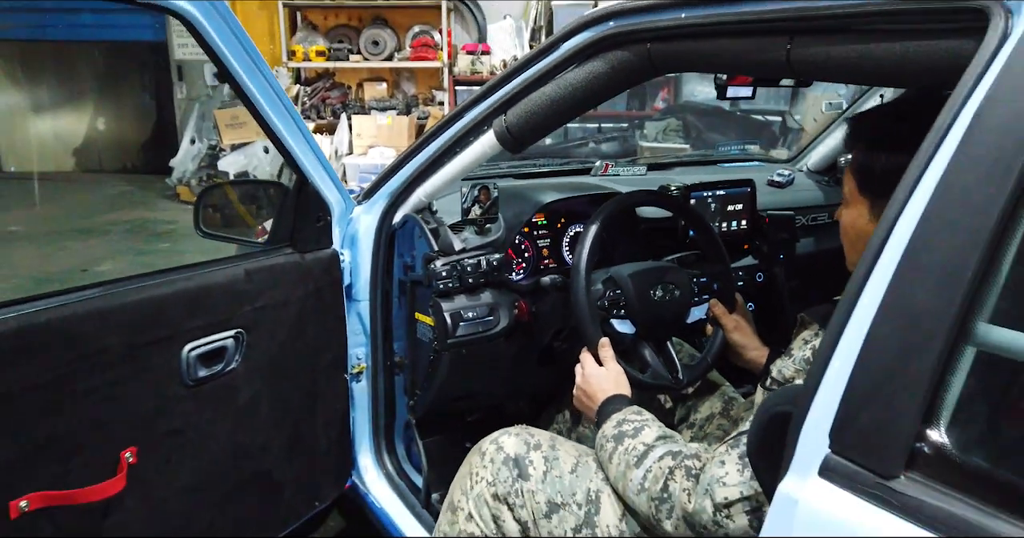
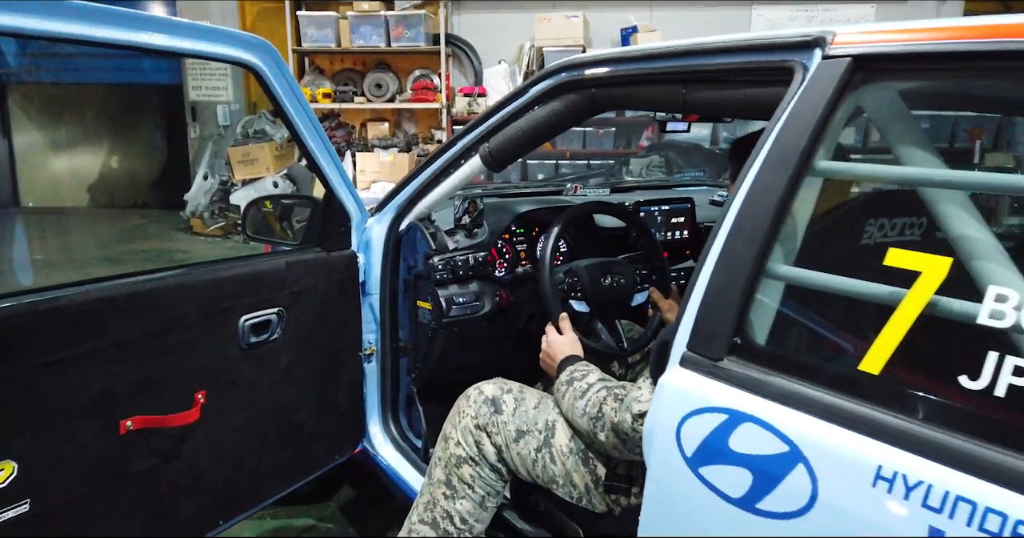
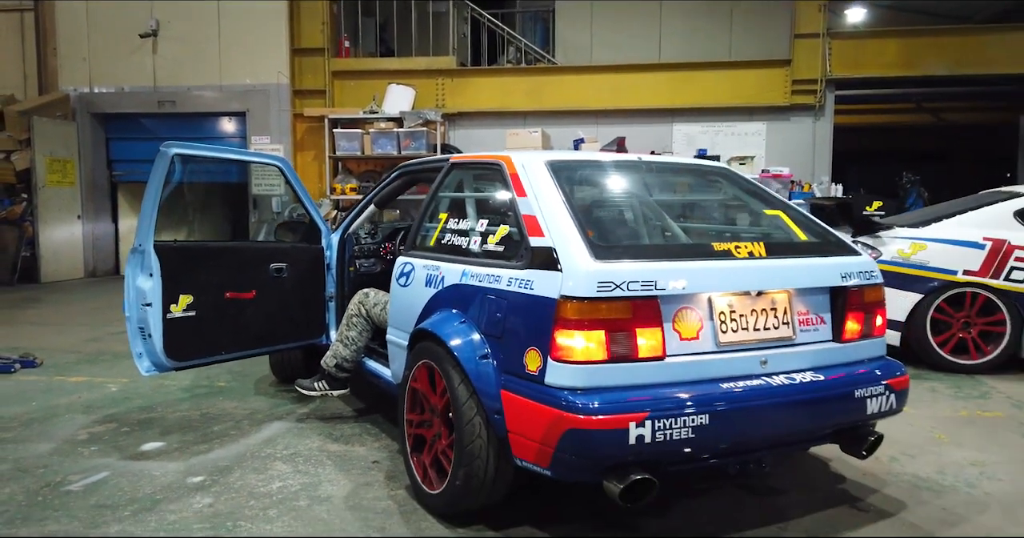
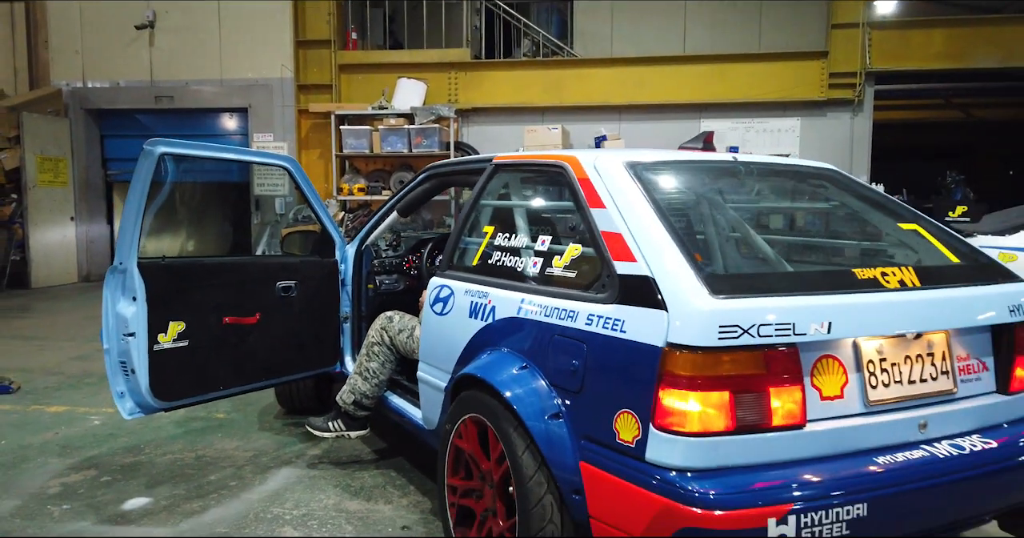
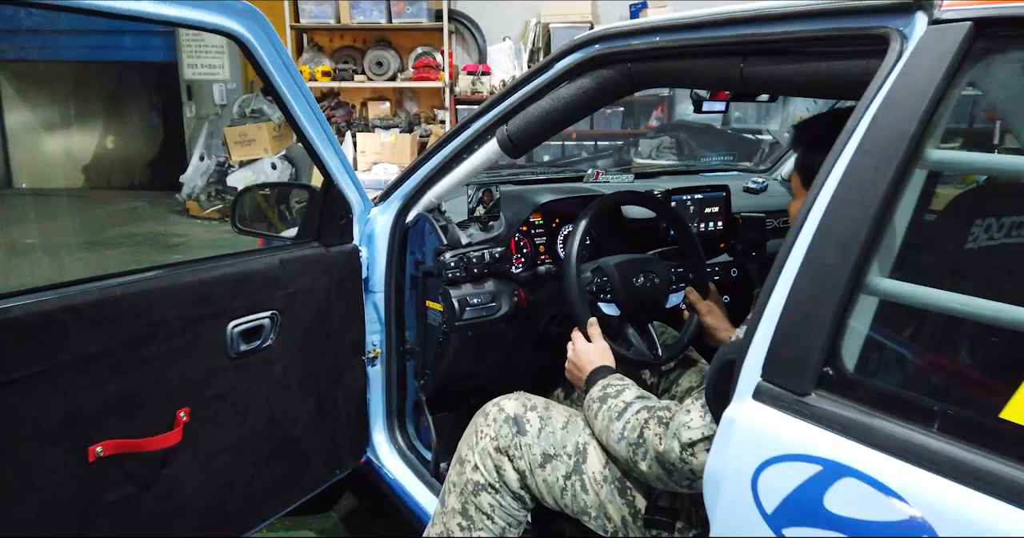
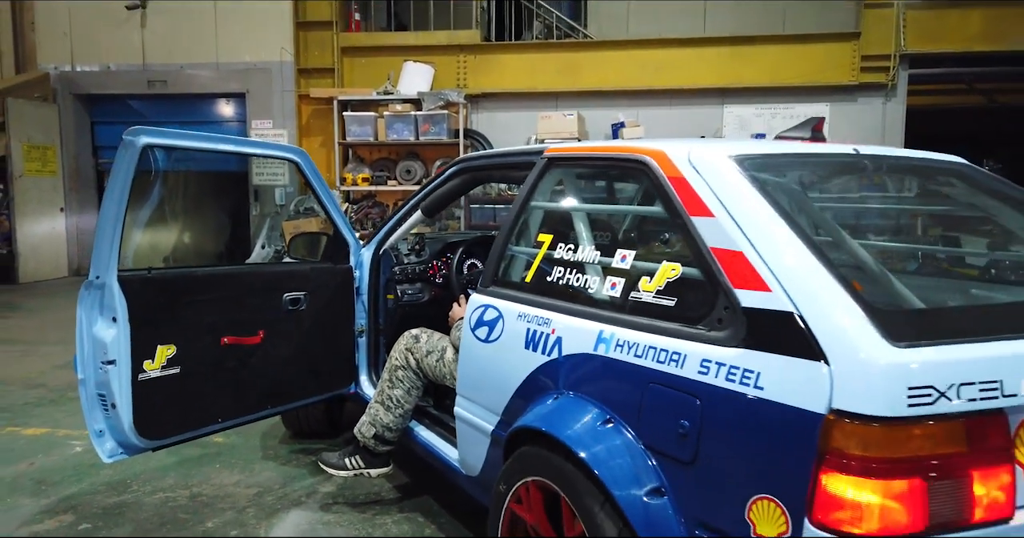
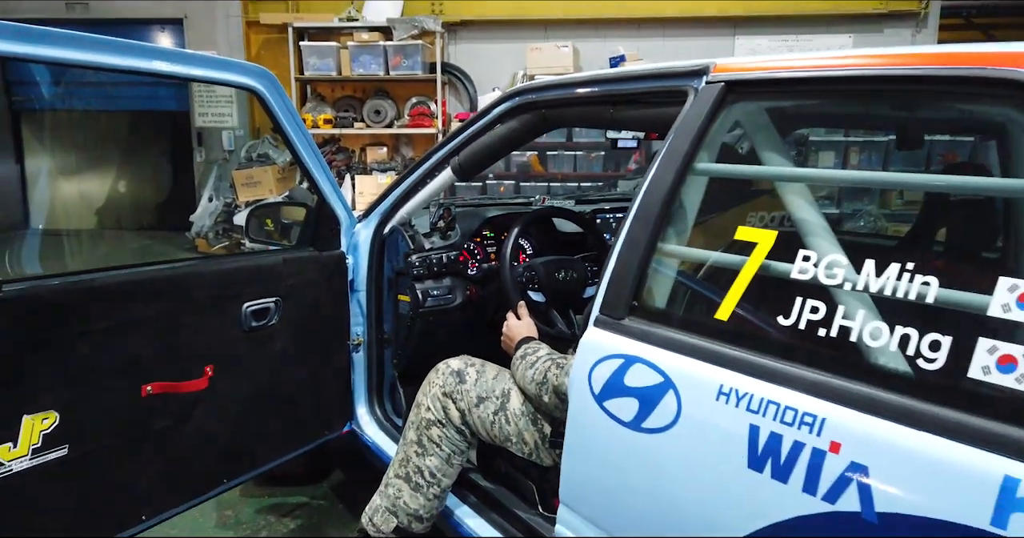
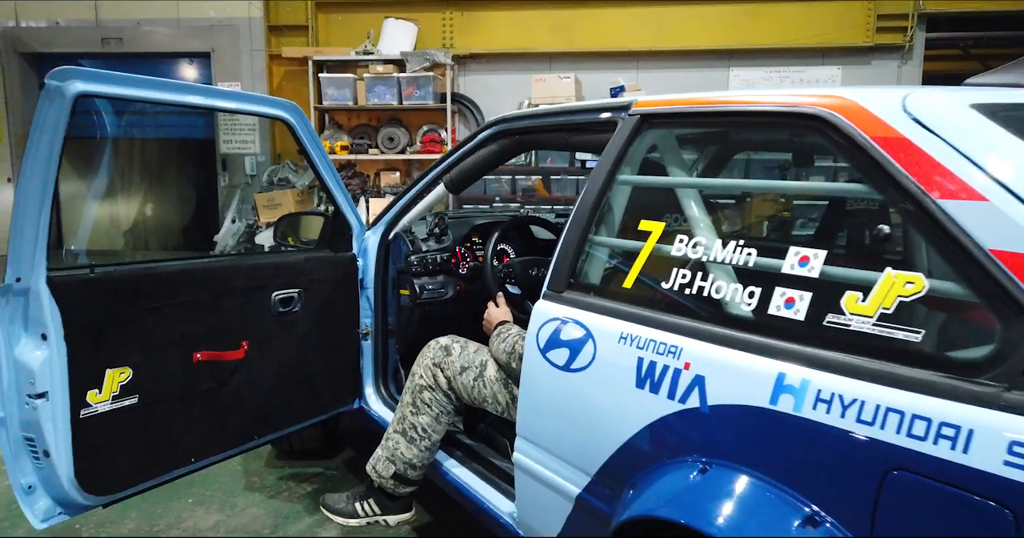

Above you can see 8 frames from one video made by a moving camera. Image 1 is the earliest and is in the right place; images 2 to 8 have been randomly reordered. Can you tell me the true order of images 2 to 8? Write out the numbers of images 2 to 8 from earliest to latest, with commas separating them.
5, 2, 7, 8, 6, 4, 3
